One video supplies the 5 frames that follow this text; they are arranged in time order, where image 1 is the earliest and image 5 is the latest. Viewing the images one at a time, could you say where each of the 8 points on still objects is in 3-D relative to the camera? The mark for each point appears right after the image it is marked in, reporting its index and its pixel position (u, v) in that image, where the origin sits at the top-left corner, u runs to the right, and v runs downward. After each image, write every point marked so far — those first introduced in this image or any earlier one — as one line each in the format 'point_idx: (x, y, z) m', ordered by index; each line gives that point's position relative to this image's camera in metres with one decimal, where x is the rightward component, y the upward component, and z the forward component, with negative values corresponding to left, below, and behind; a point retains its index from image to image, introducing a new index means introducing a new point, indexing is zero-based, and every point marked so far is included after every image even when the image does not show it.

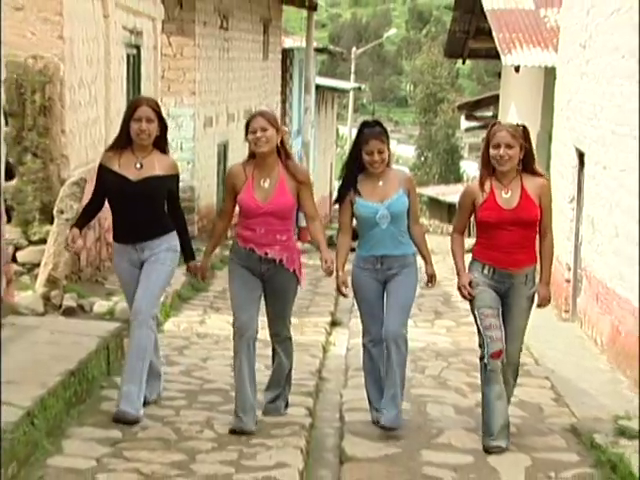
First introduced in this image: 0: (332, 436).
0: (+0.1, -1.0, +5.1) m
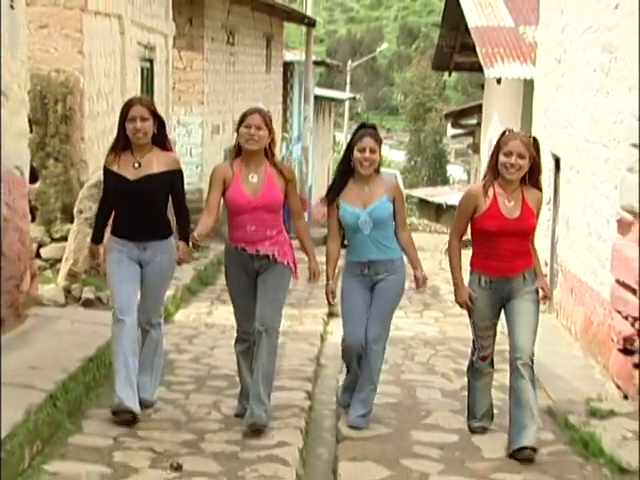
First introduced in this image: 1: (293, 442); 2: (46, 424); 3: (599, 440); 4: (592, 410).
0: (+0.1, -1.0, +5.6) m
1: (-0.1, -1.1, +4.9) m
2: (-1.4, -0.9, +4.7) m
3: (+1.4, -1.0, +4.7) m
4: (+1.4, -0.9, +5.0) m
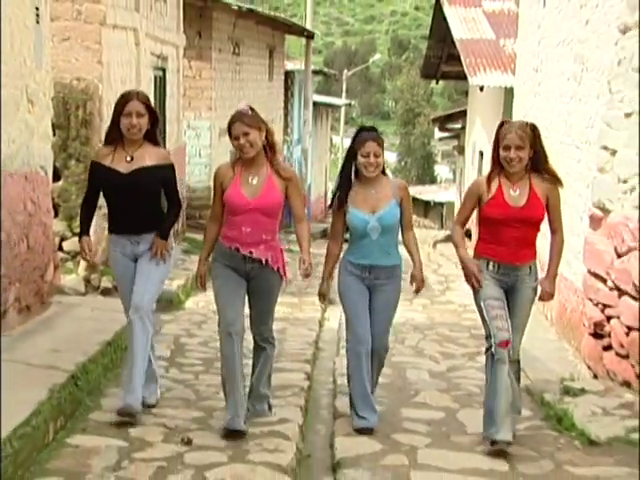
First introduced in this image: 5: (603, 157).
0: (0.0, -1.0, +6.1) m
1: (-0.1, -1.0, +5.4) m
2: (-1.4, -0.9, +5.2) m
3: (+1.4, -1.0, +5.2) m
4: (+1.4, -0.9, +5.5) m
5: (+1.6, +0.5, +5.4) m
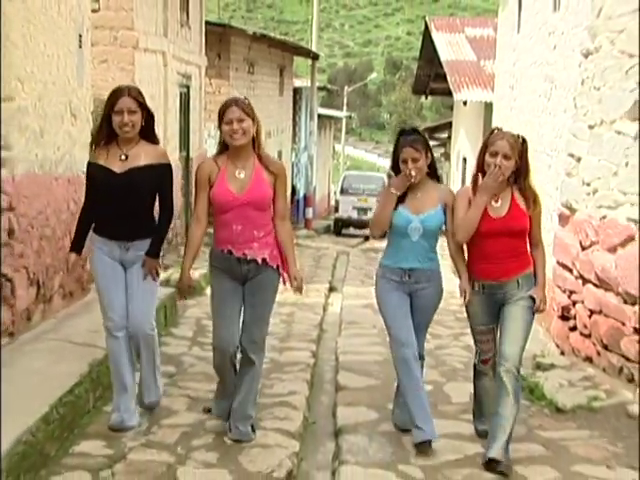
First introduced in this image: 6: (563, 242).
0: (+0.1, -1.0, +6.9) m
1: (-0.1, -1.0, +6.2) m
2: (-1.4, -0.9, +6.0) m
3: (+1.4, -0.9, +6.0) m
4: (+1.5, -0.8, +6.3) m
5: (+1.6, +0.5, +6.2) m
6: (+1.7, 0.0, +6.5) m
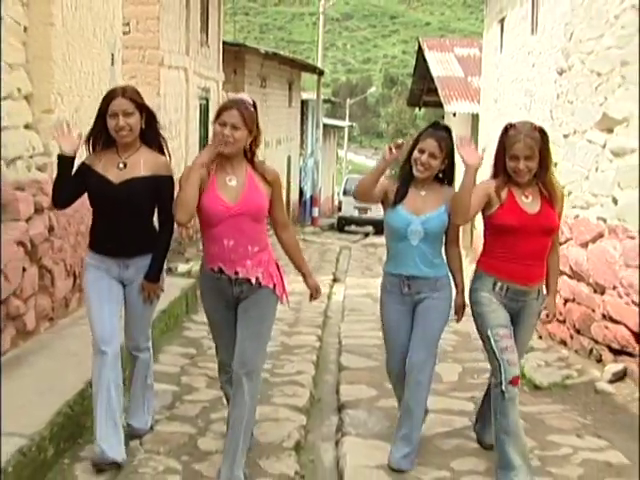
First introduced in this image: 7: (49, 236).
0: (+0.1, -0.9, +7.6) m
1: (-0.1, -1.0, +7.0) m
2: (-1.3, -0.8, +6.8) m
3: (+1.4, -0.9, +6.8) m
4: (+1.5, -0.8, +7.1) m
5: (+1.7, +0.5, +6.9) m
6: (+1.7, 0.0, +7.2) m
7: (-1.8, 0.0, +6.4) m
